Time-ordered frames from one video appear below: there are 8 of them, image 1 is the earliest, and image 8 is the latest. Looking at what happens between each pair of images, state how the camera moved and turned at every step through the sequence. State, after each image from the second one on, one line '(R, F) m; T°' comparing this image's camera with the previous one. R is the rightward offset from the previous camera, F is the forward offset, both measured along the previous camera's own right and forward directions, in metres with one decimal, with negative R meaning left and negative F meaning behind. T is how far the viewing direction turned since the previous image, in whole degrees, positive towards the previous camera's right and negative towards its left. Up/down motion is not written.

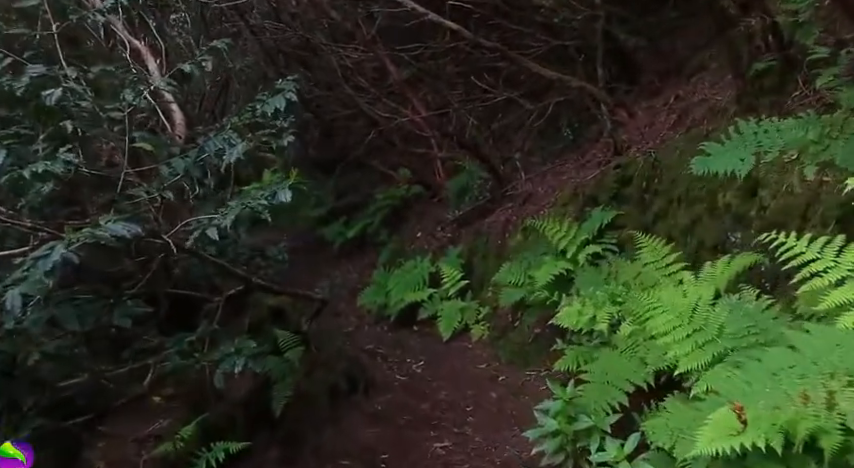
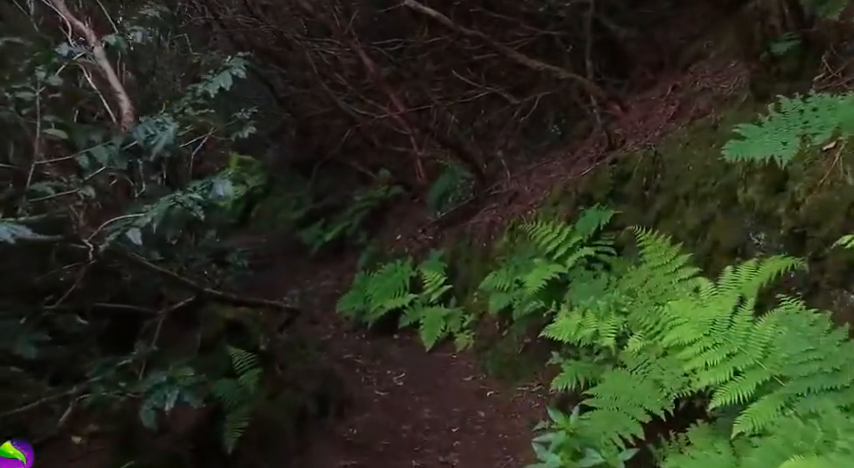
(0.0, +0.6) m; +1°
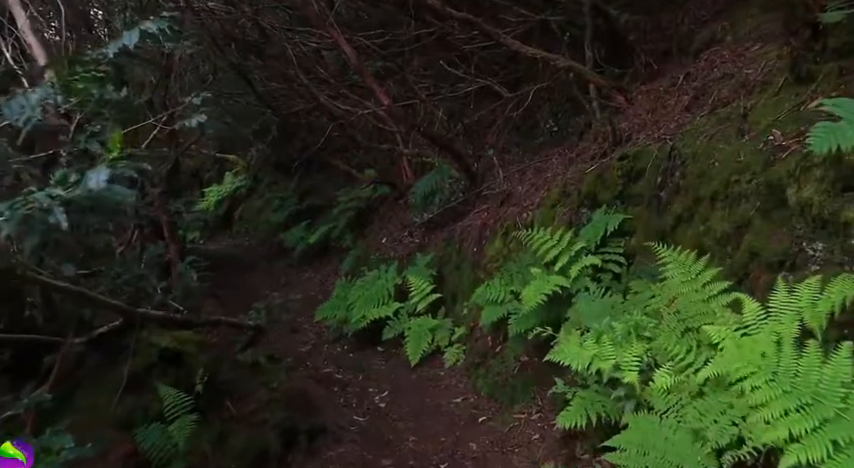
(0.0, +0.8) m; +1°
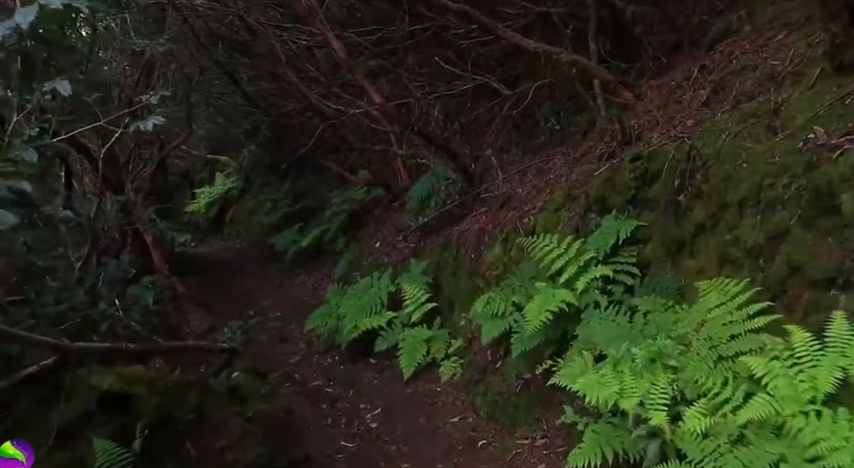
(0.0, +0.5) m; 0°
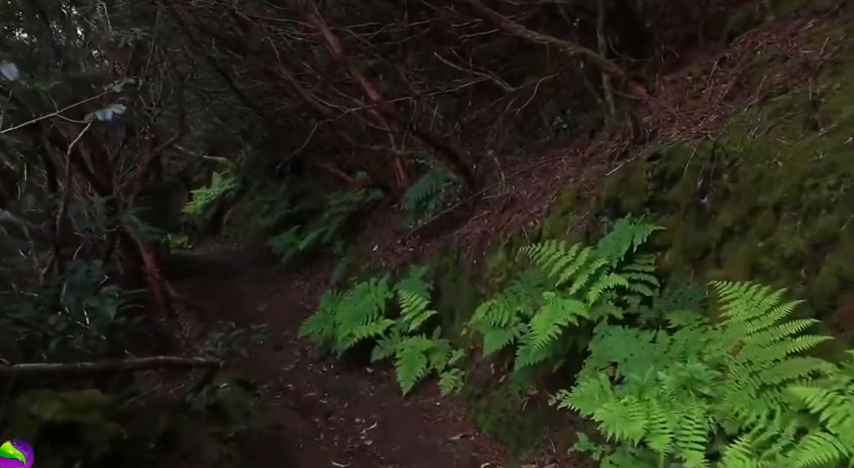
(0.0, +0.4) m; 0°
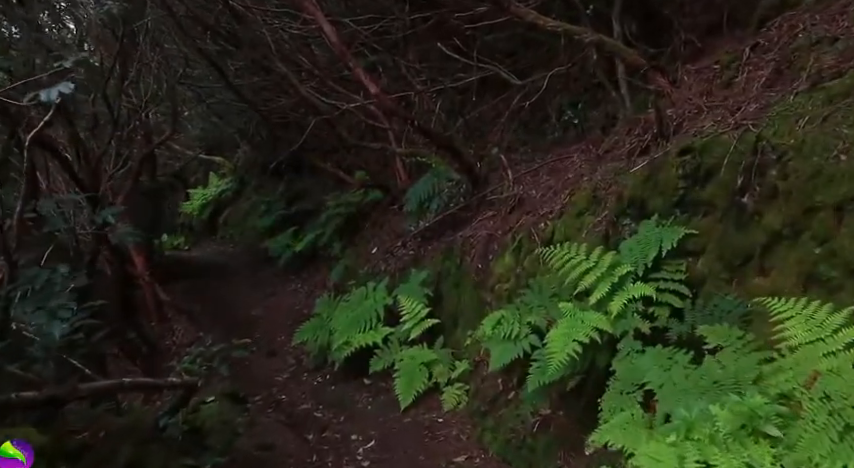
(0.0, +0.5) m; 0°
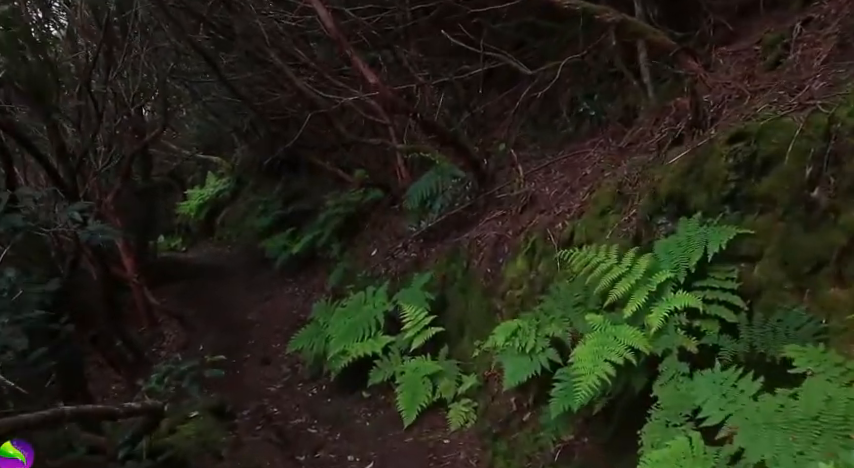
(0.0, +0.6) m; 0°
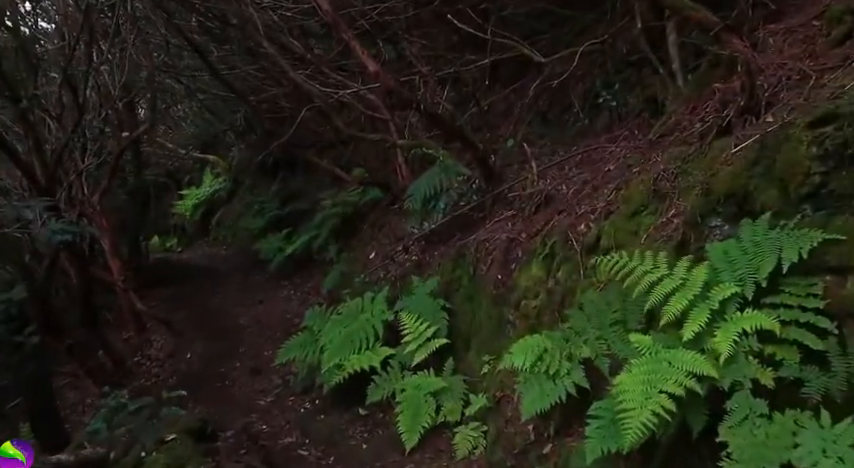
(0.0, +0.7) m; 0°
